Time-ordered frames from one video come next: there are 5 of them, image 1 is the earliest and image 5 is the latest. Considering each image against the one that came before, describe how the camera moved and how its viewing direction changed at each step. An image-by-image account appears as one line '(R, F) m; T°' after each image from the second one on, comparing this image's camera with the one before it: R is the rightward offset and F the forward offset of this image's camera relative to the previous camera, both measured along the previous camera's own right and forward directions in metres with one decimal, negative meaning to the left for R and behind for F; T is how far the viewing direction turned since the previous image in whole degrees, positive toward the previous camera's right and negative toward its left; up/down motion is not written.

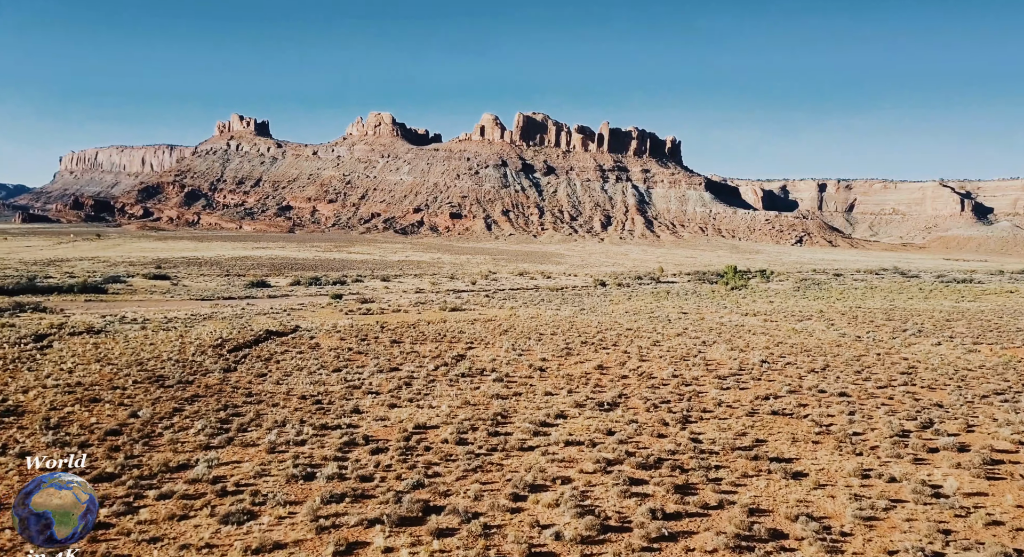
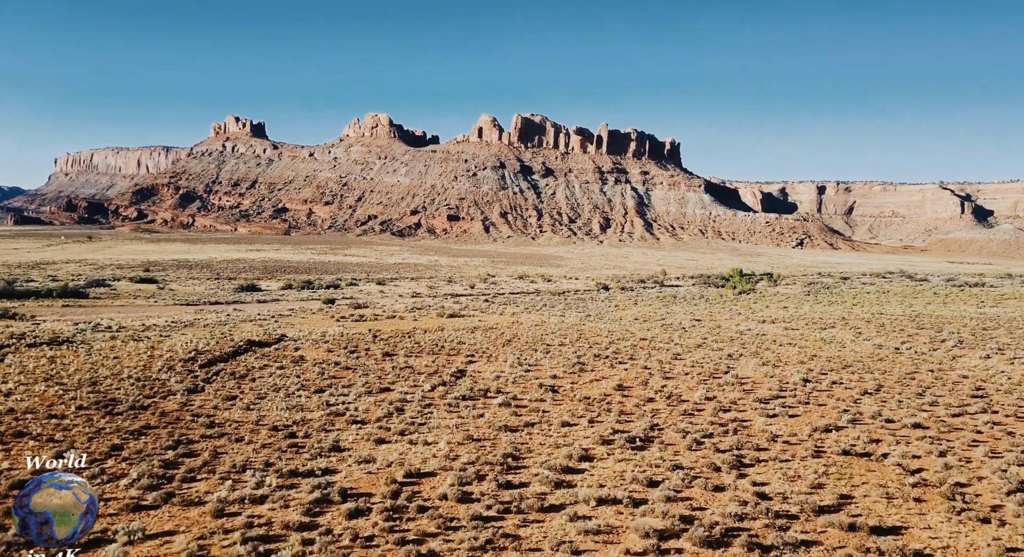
(-0.2, +2.5) m; 0°
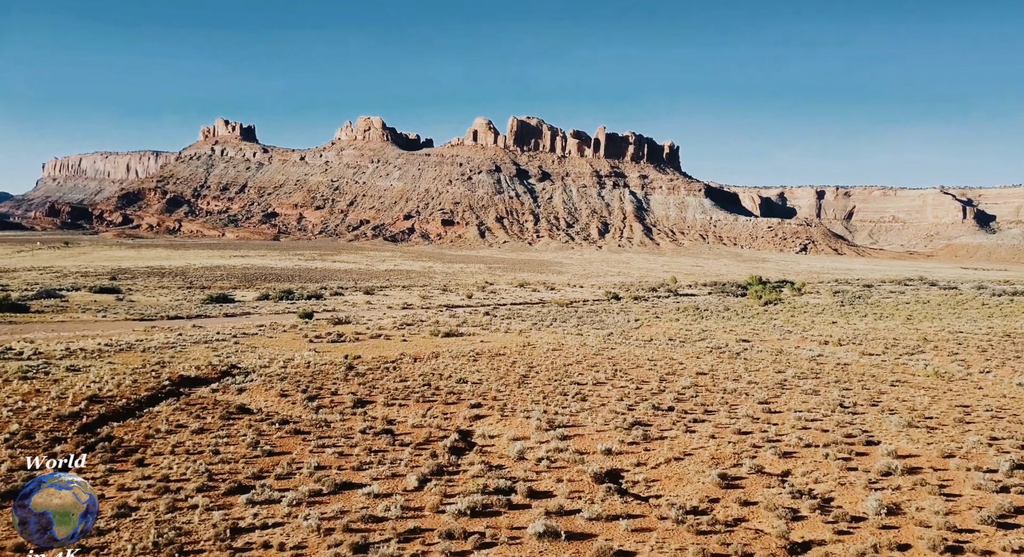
(-0.6, +6.8) m; 0°
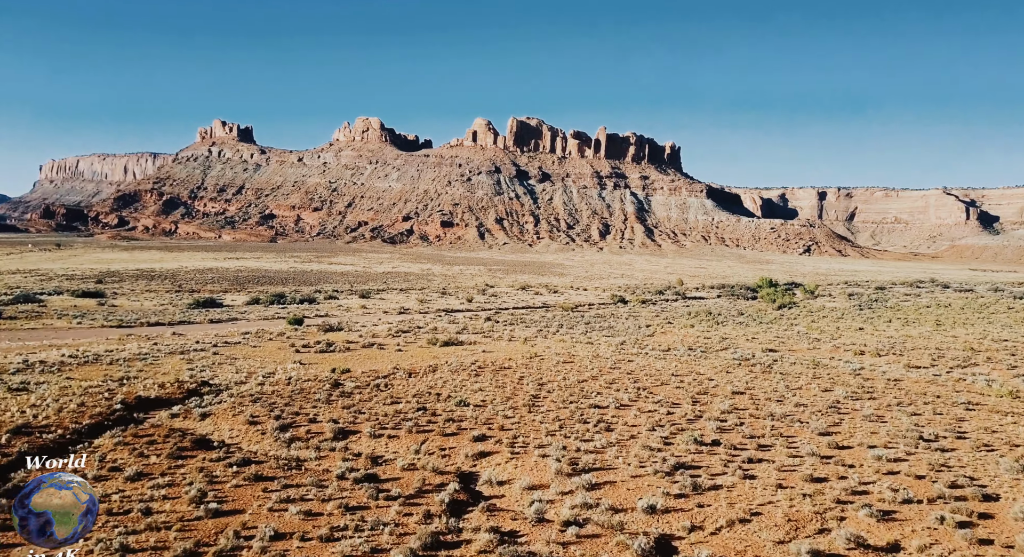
(-0.2, +2.8) m; 0°
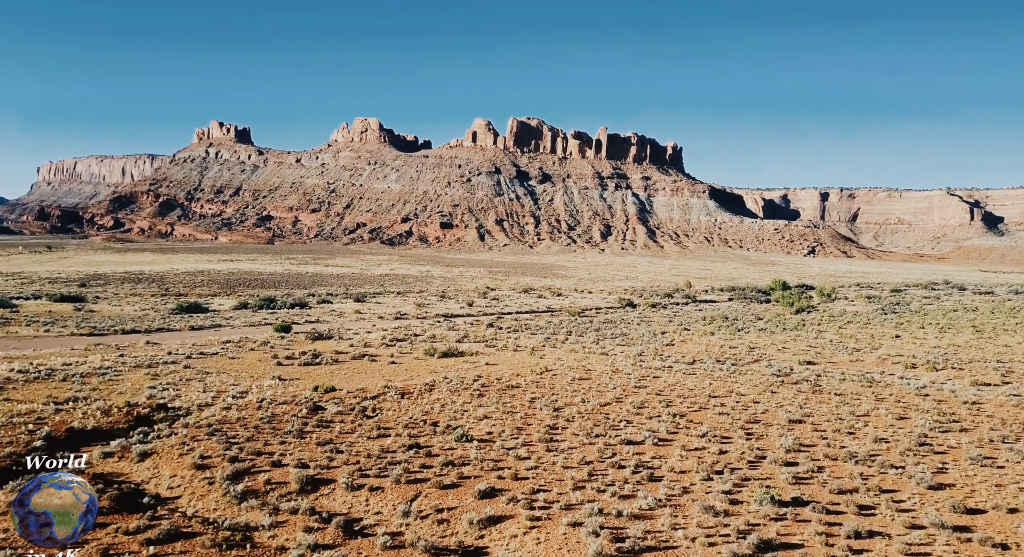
(-0.2, +3.2) m; 0°
